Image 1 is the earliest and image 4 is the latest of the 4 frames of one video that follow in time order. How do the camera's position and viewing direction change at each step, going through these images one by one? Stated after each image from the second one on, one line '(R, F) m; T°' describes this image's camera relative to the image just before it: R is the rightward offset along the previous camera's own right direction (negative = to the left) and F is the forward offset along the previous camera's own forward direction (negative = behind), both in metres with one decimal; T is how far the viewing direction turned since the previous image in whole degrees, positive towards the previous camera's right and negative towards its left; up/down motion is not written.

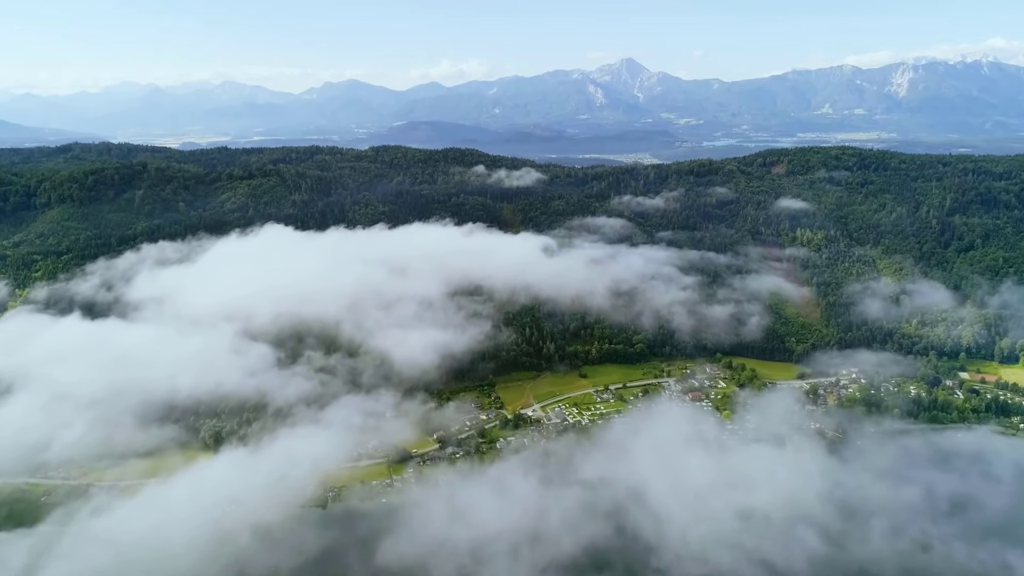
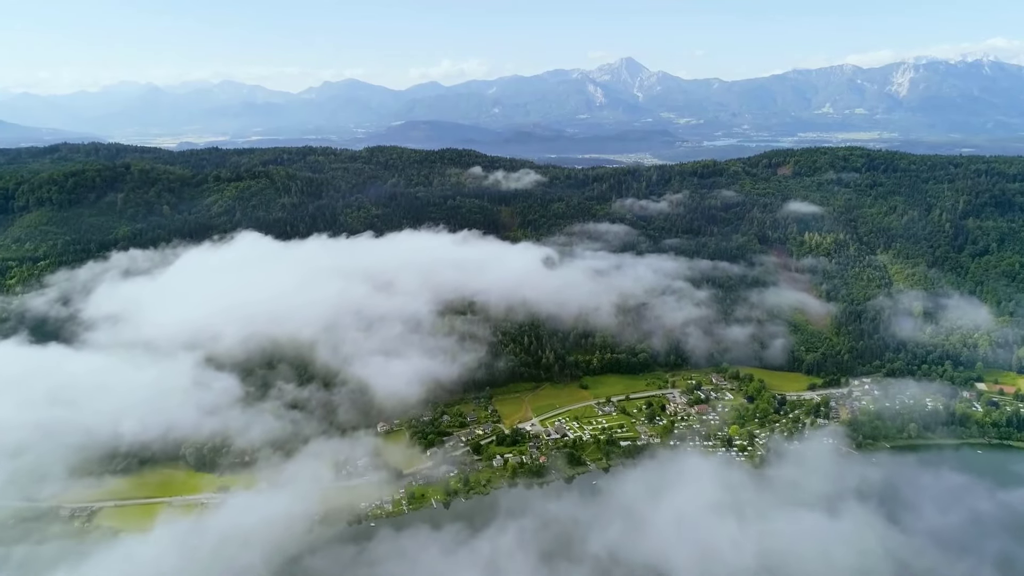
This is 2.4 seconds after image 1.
(+0.2, +4.2) m; 0°
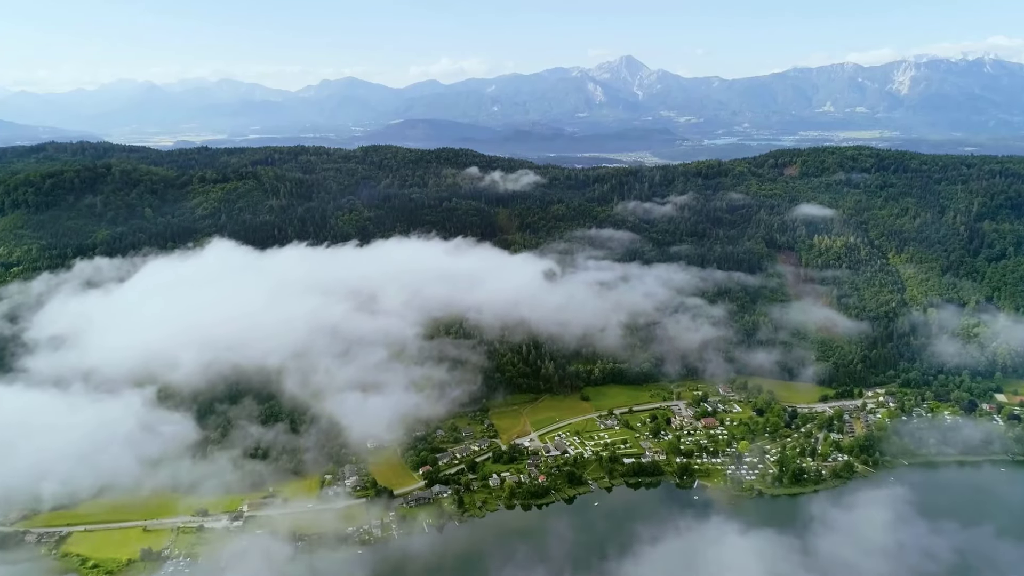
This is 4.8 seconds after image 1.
(+0.2, +4.3) m; 0°
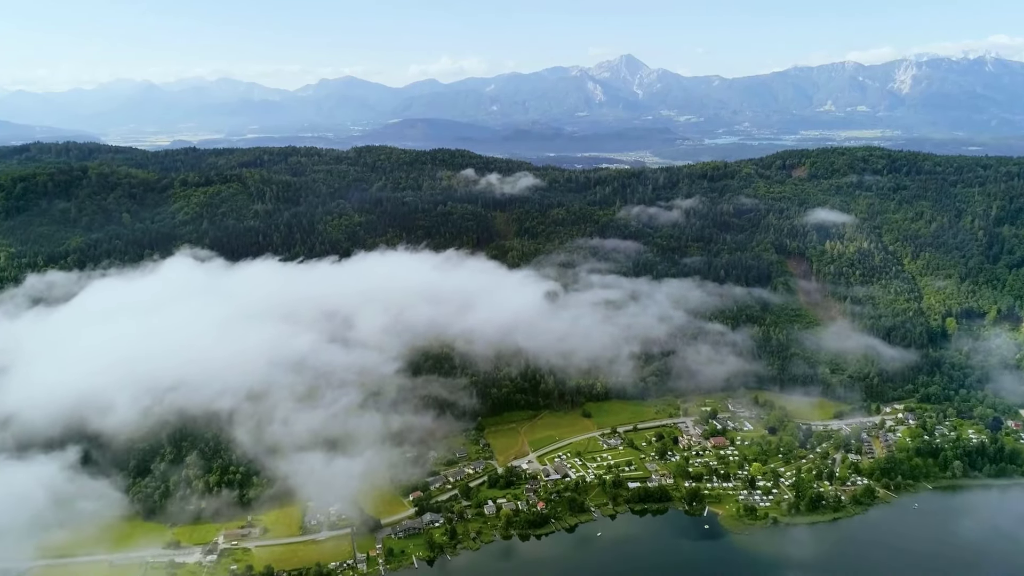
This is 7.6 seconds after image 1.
(+0.2, +5.0) m; 0°
